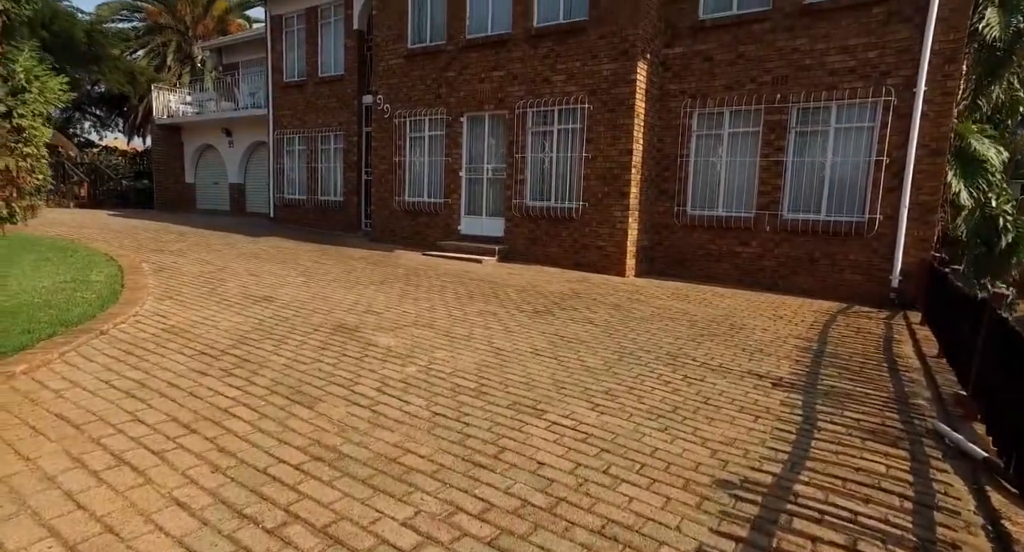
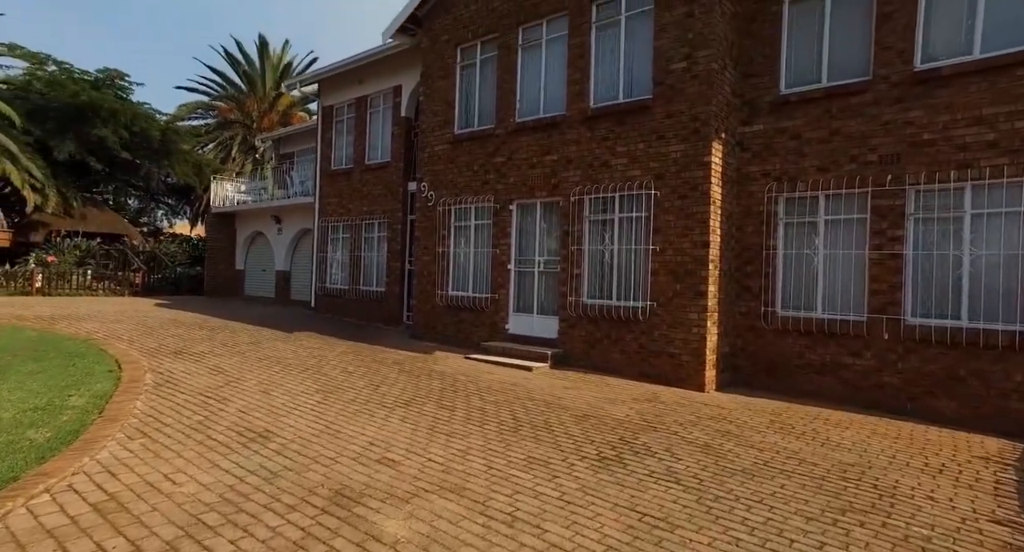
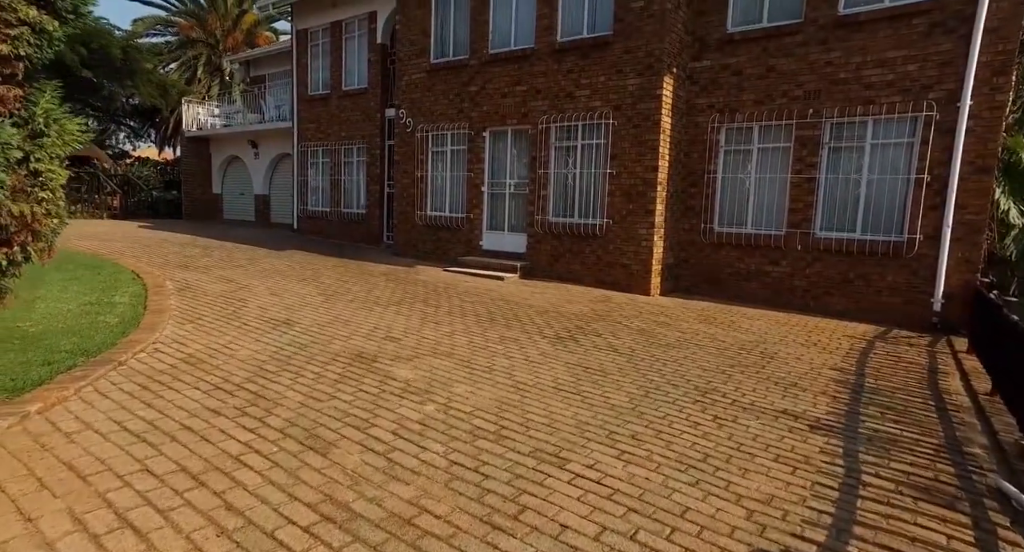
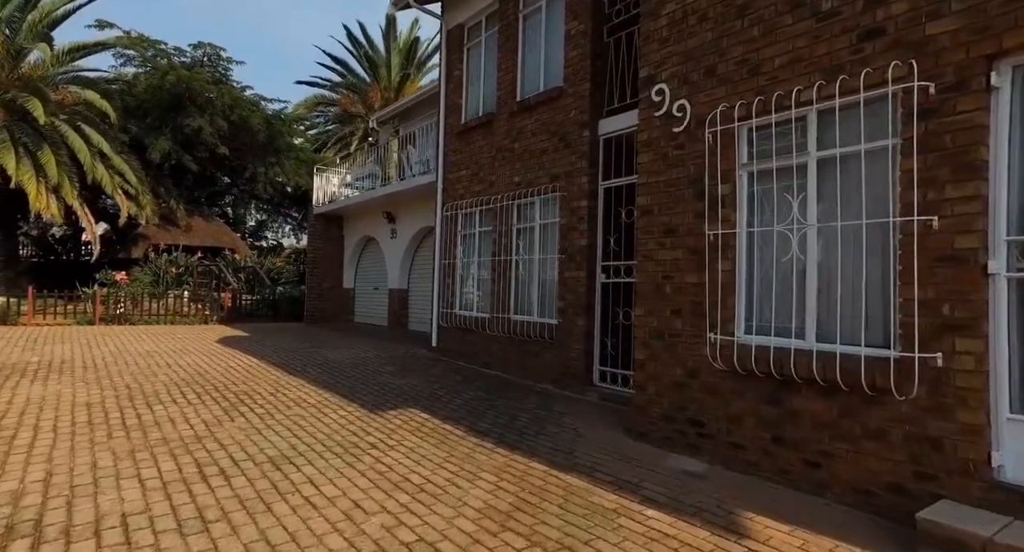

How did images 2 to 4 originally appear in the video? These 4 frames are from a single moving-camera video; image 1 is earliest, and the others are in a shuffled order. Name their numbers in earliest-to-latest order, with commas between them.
3, 2, 4
